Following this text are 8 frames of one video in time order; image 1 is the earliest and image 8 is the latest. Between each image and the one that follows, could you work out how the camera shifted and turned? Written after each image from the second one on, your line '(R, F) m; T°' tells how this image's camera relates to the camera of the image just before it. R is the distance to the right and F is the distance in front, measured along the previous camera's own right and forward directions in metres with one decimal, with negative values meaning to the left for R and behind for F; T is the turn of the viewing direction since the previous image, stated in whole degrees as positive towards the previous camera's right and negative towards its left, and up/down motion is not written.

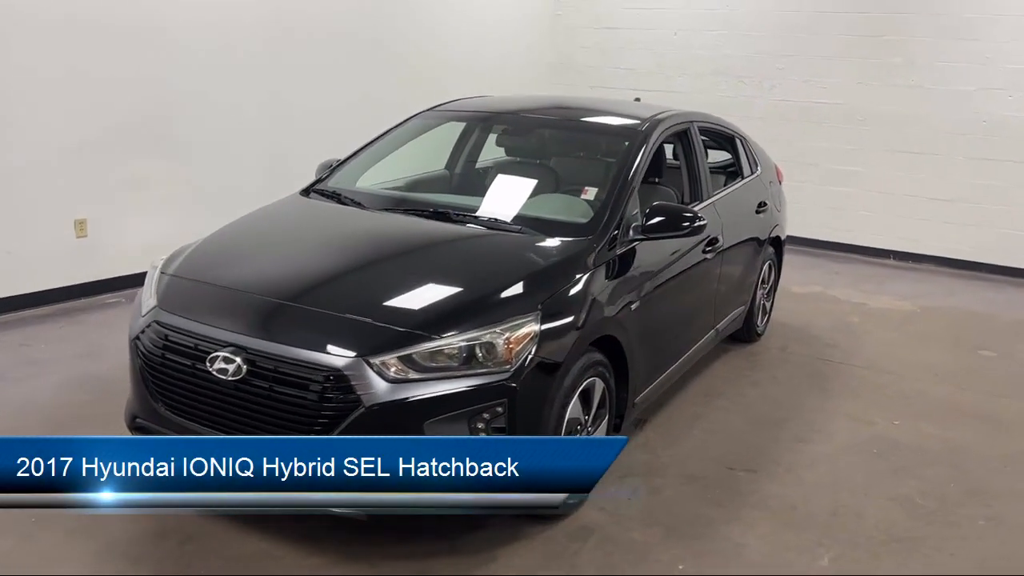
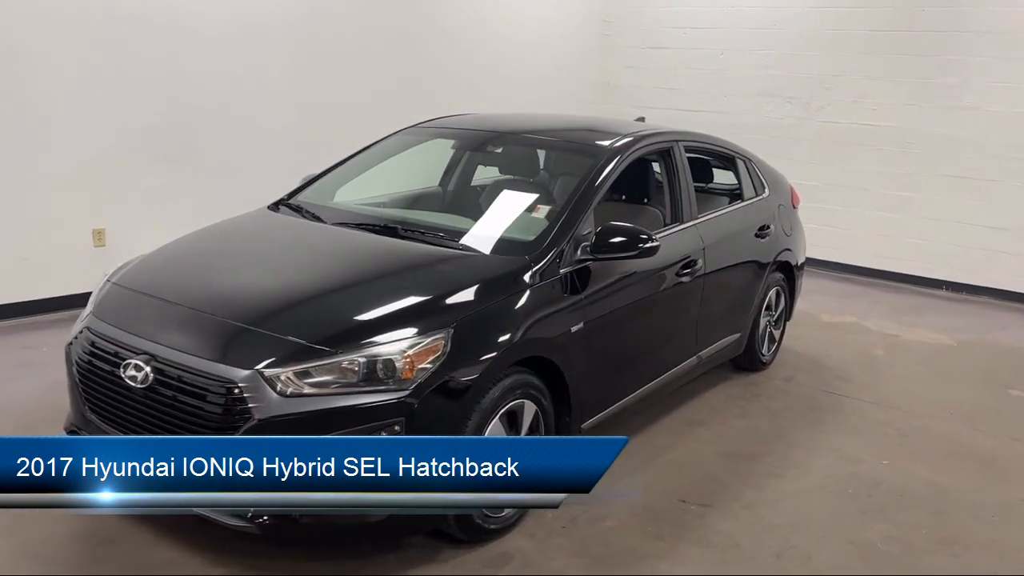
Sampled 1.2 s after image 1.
(+0.5, +0.1) m; -6°
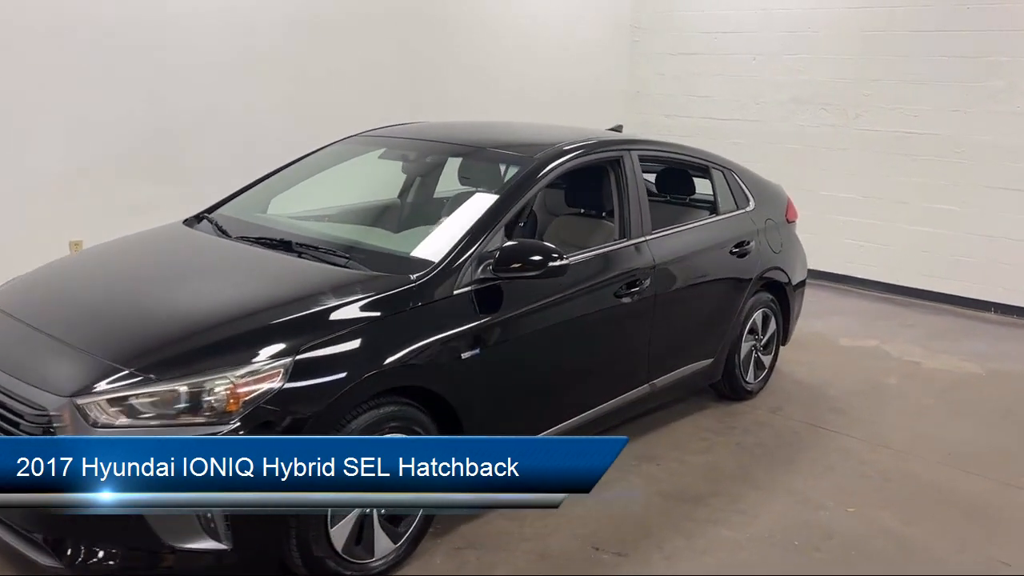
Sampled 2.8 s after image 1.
(+0.6, +0.3) m; -6°
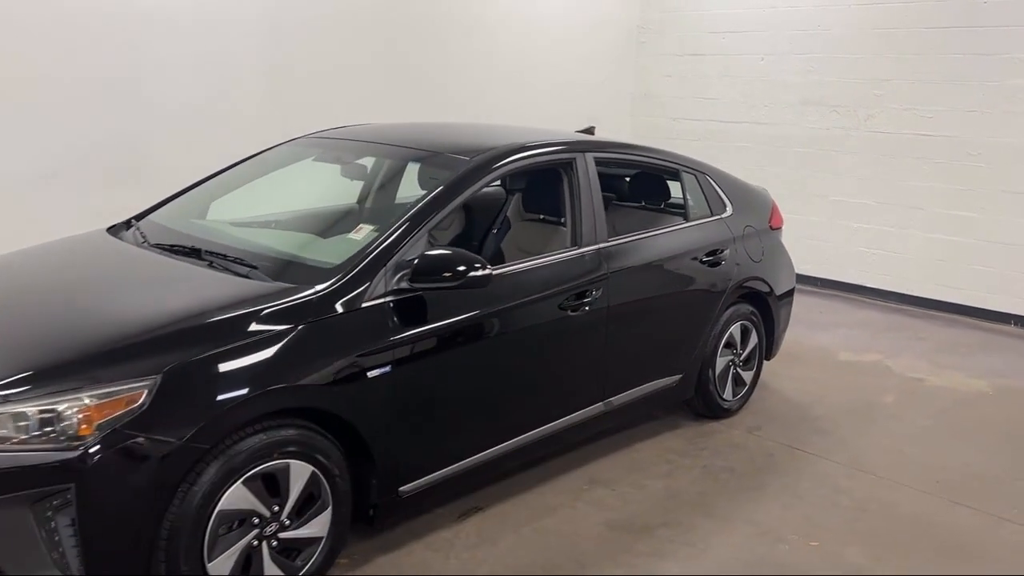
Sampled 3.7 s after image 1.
(+0.4, +0.2) m; -3°
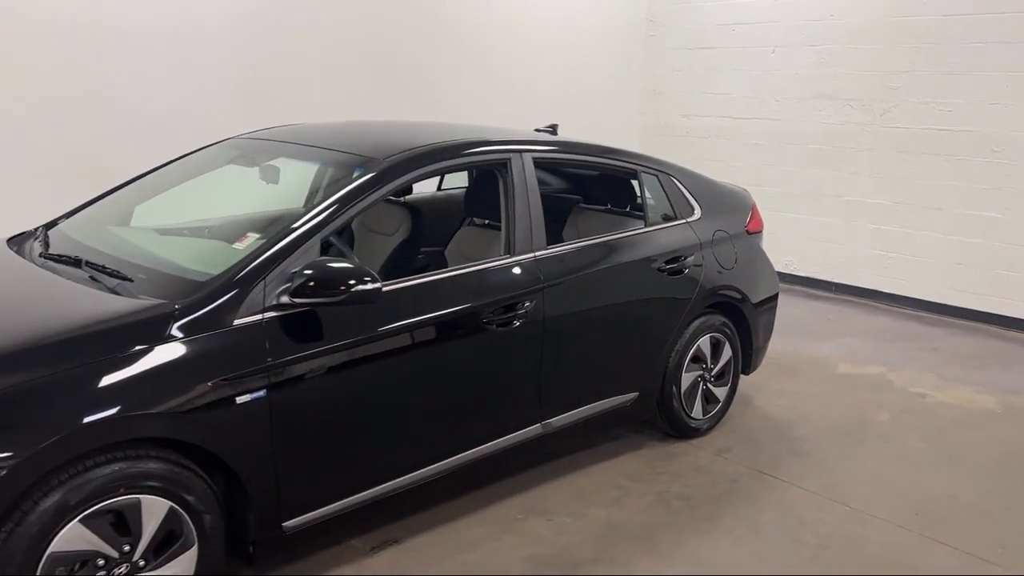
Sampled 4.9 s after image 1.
(+0.4, +0.3) m; -3°
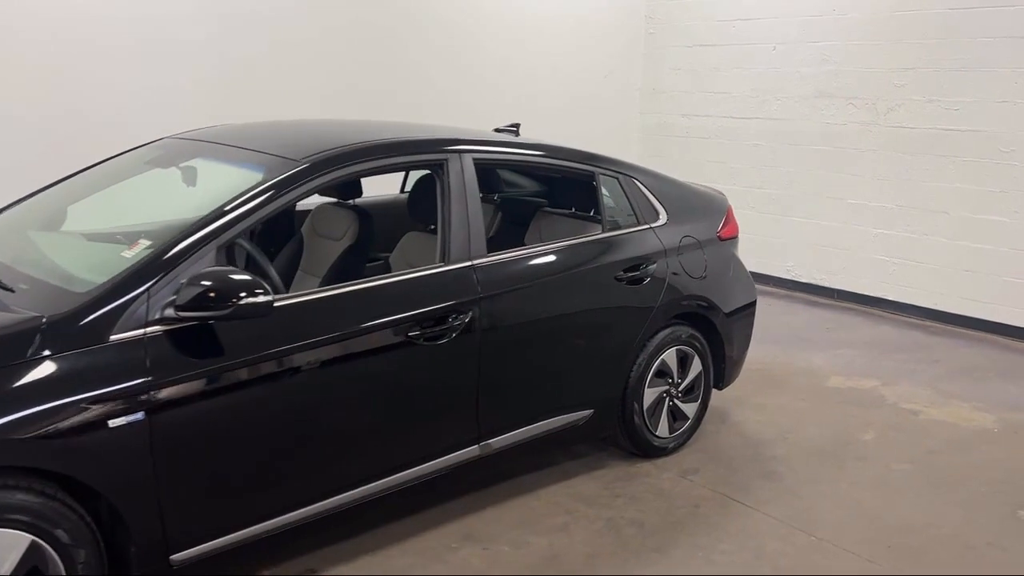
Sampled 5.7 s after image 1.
(+0.3, +0.2) m; -2°
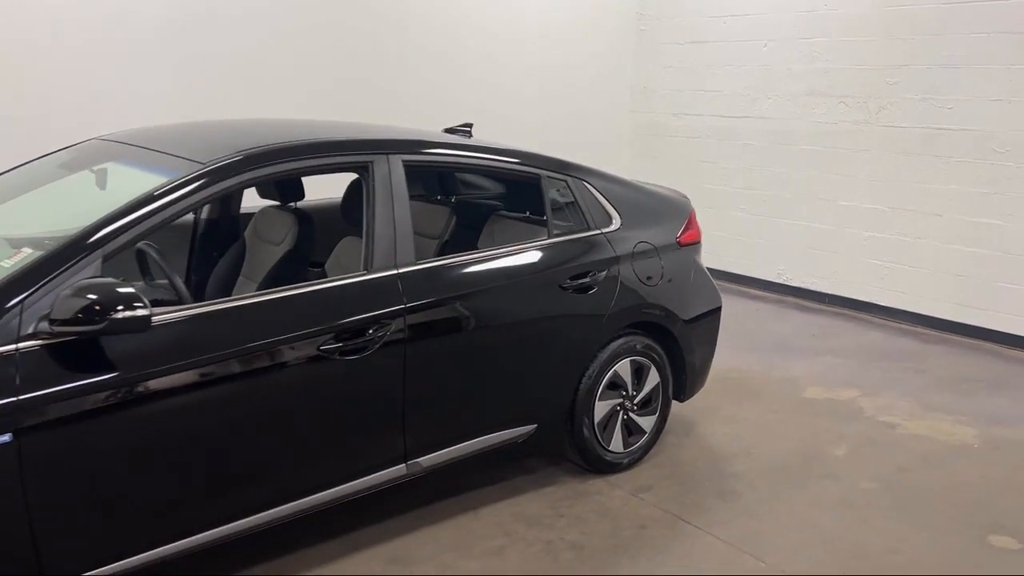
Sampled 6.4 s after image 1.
(+0.3, +0.2) m; -1°
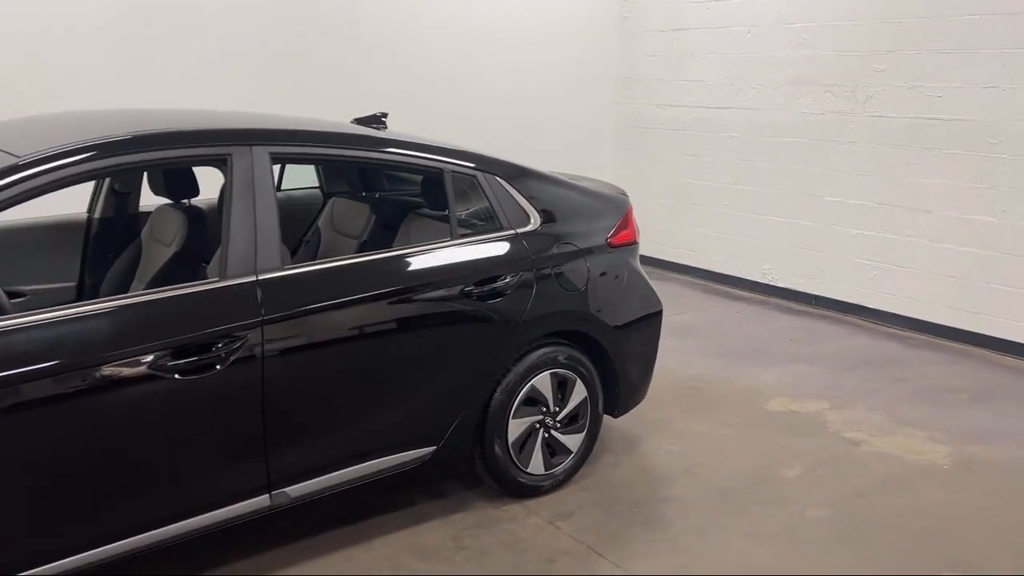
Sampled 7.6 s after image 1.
(+0.4, +0.3) m; -2°
